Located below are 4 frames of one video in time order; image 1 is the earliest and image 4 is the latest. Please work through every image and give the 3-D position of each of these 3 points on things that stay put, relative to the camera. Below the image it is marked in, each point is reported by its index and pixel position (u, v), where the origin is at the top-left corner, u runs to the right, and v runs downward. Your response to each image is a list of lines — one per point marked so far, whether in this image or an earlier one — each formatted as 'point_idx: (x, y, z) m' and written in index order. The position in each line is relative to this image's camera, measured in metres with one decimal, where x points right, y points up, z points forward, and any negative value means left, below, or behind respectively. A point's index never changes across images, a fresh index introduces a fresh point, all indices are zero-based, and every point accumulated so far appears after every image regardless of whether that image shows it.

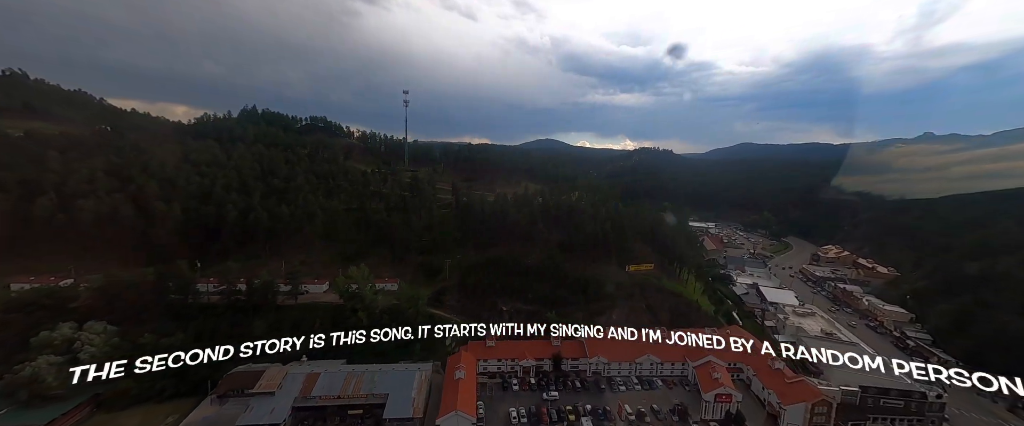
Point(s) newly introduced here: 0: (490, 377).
0: (-1.1, -7.8, +16.9) m
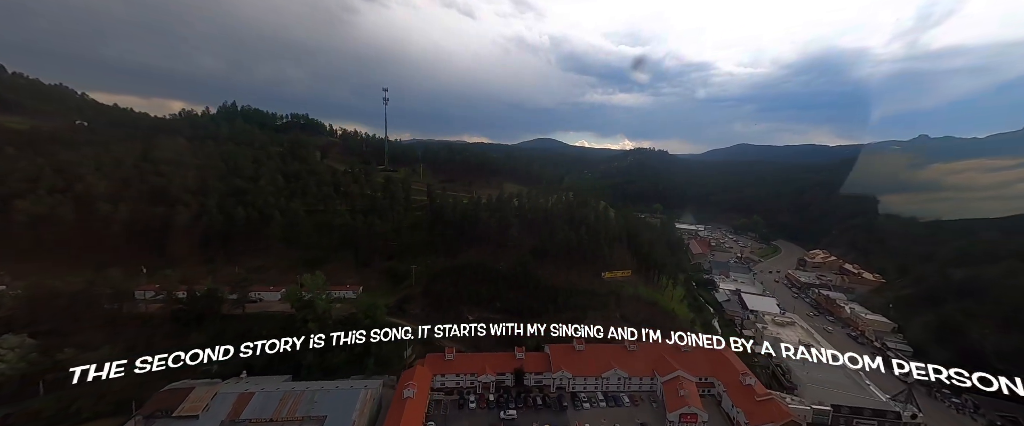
0: (-2.9, -8.0, +16.0) m
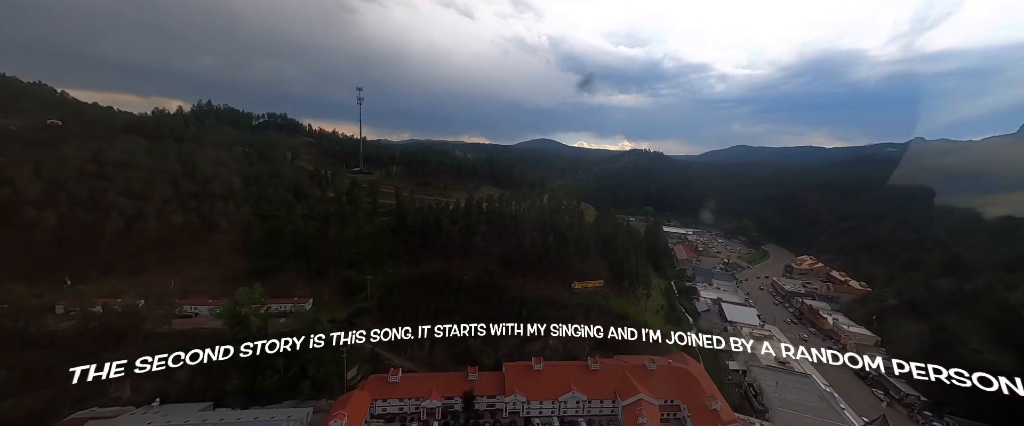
0: (-5.1, -8.5, +14.7) m
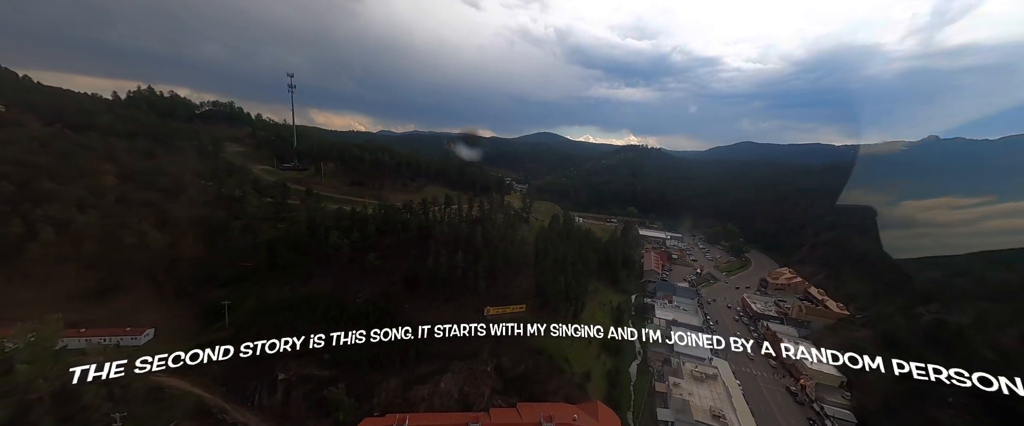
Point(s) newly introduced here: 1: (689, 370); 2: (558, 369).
0: (-10.7, -9.2, +11.5) m
1: (+10.1, -8.8, +20.0) m
2: (+2.4, -8.0, +18.2) m
